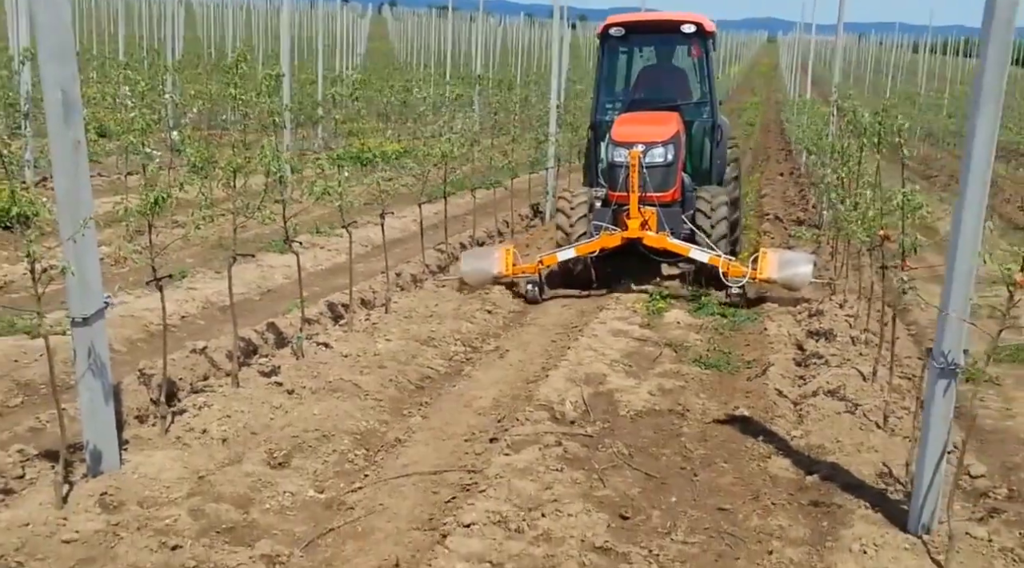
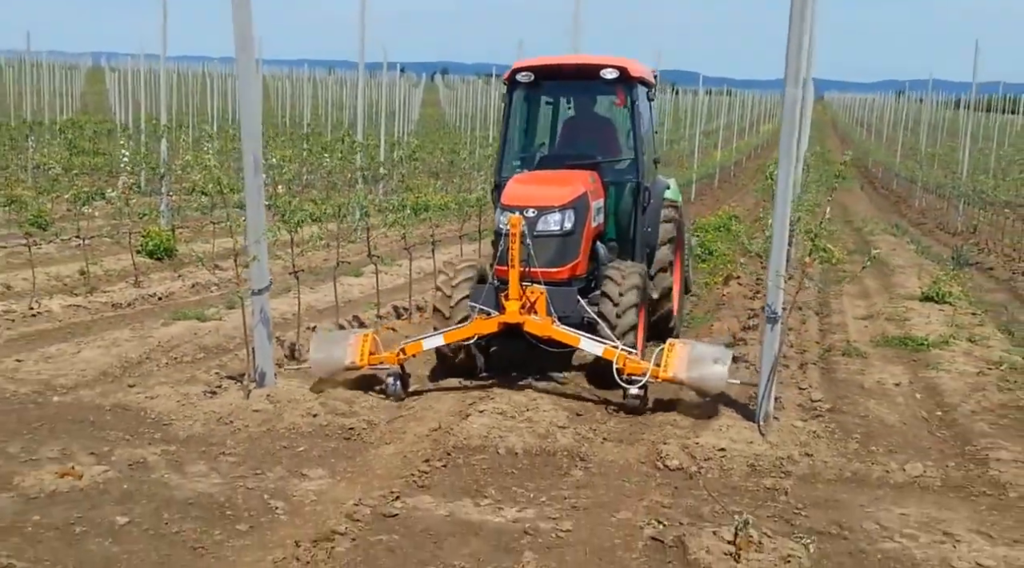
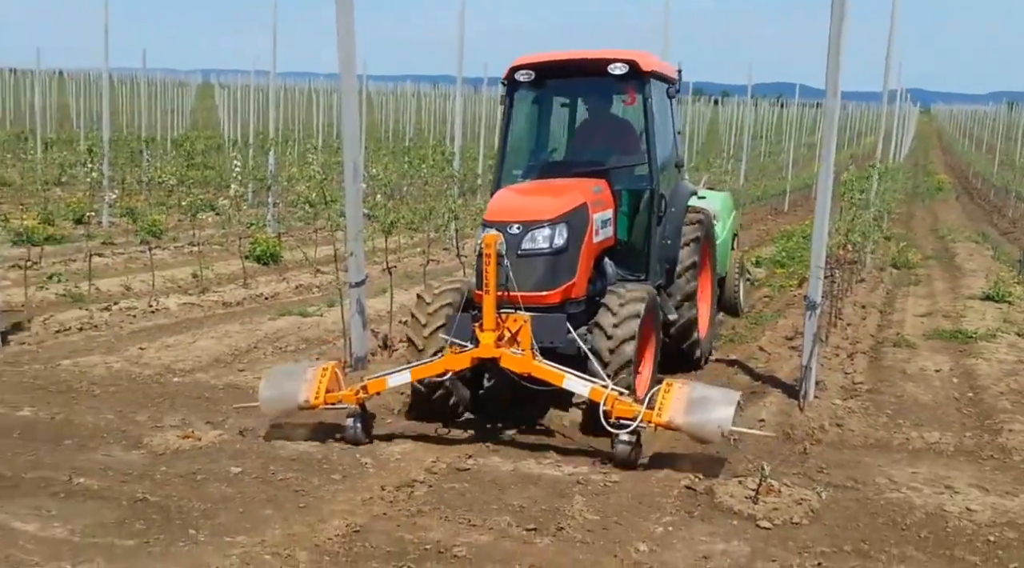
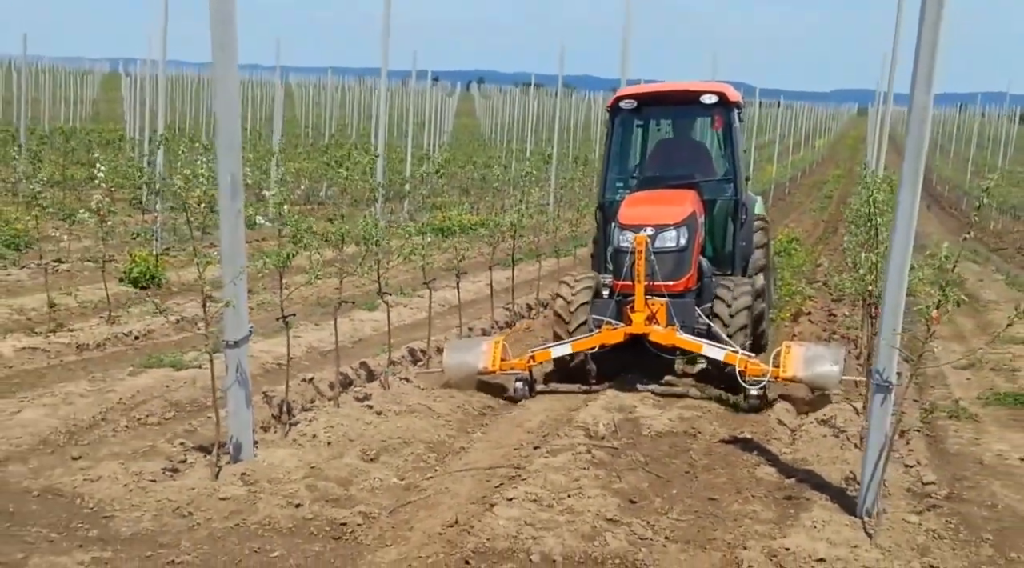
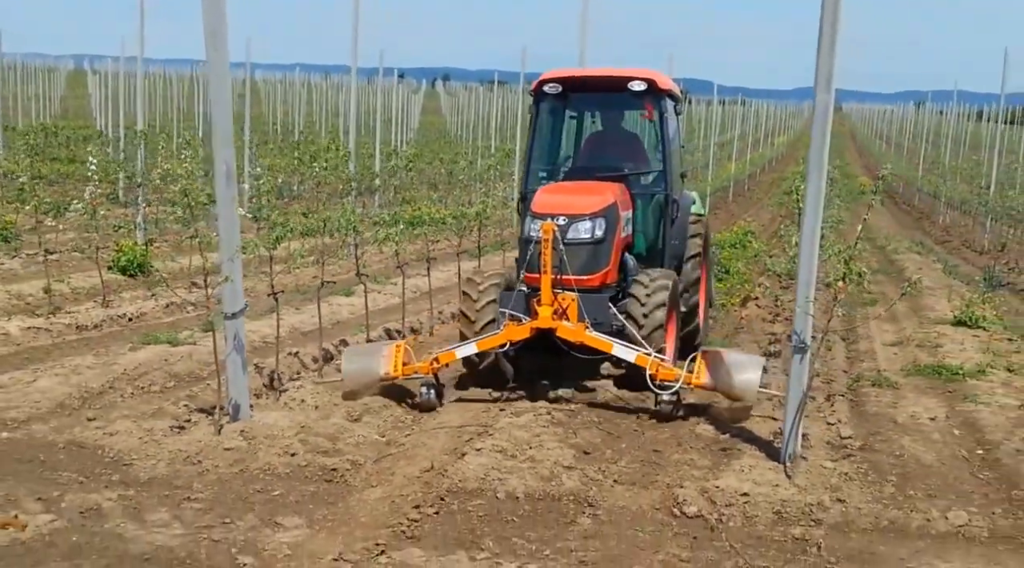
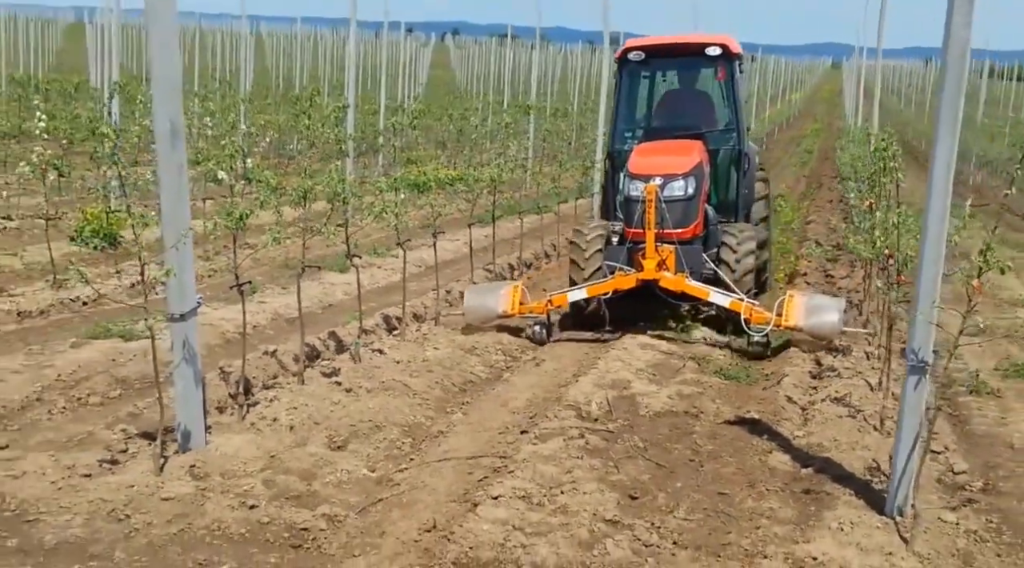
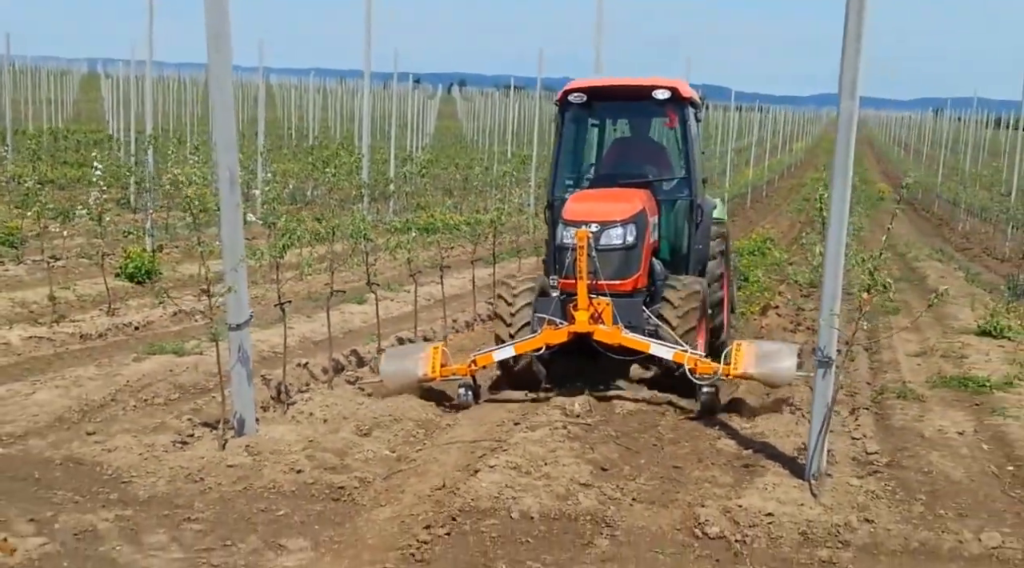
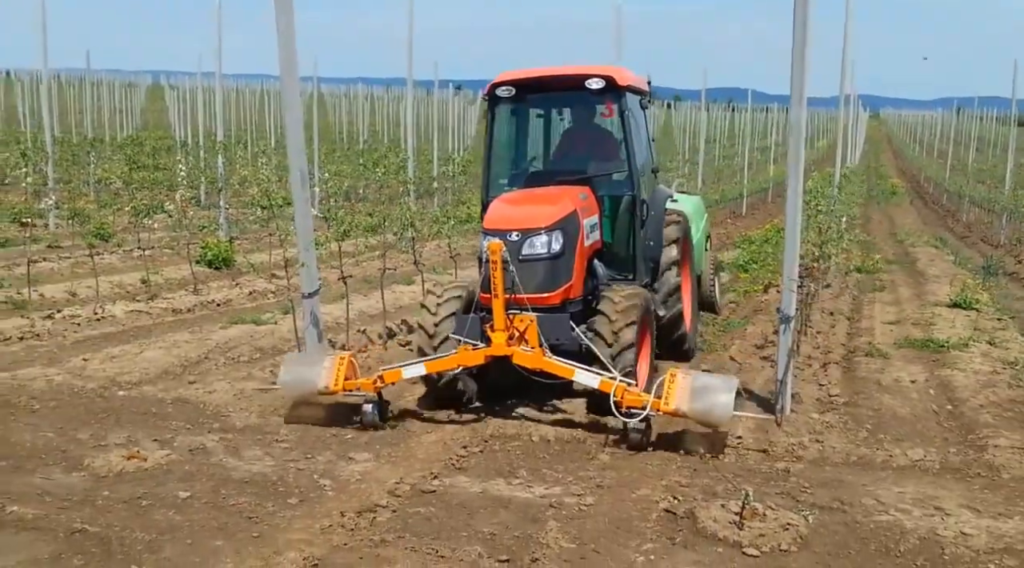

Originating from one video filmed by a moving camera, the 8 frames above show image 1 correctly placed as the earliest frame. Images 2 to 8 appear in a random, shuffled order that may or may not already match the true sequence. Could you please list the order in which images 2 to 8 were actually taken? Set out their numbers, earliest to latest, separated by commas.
6, 4, 7, 5, 2, 8, 3
